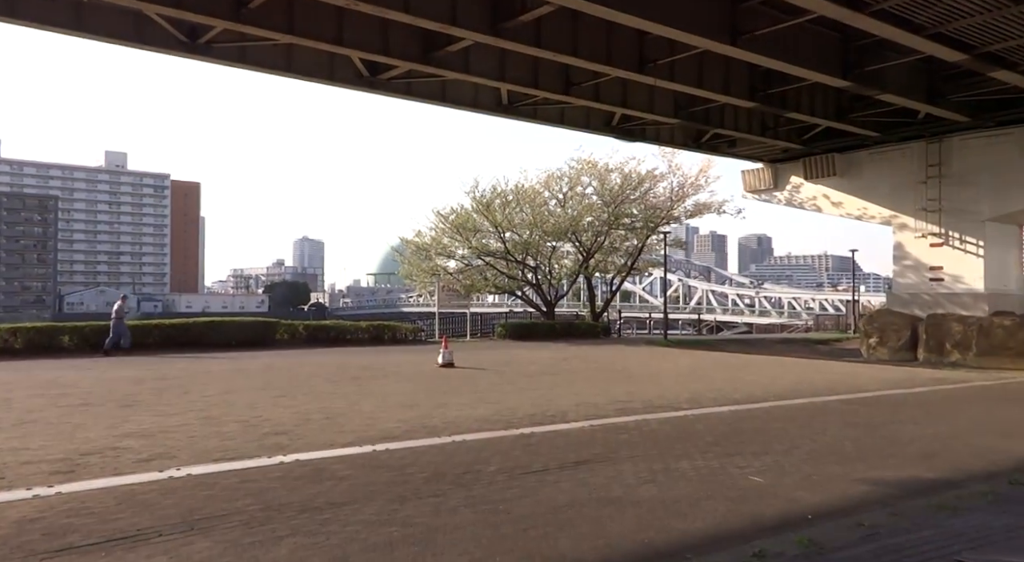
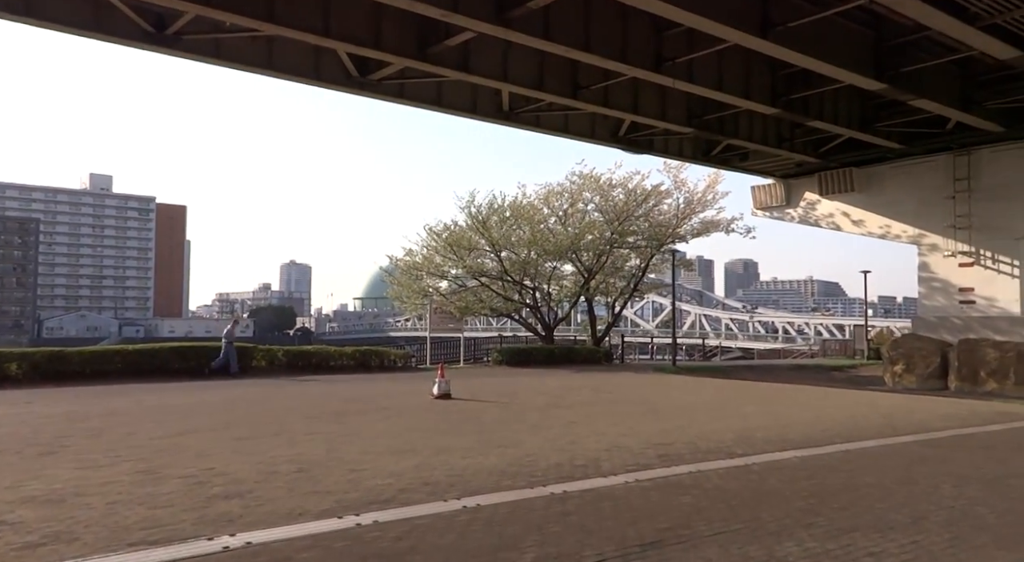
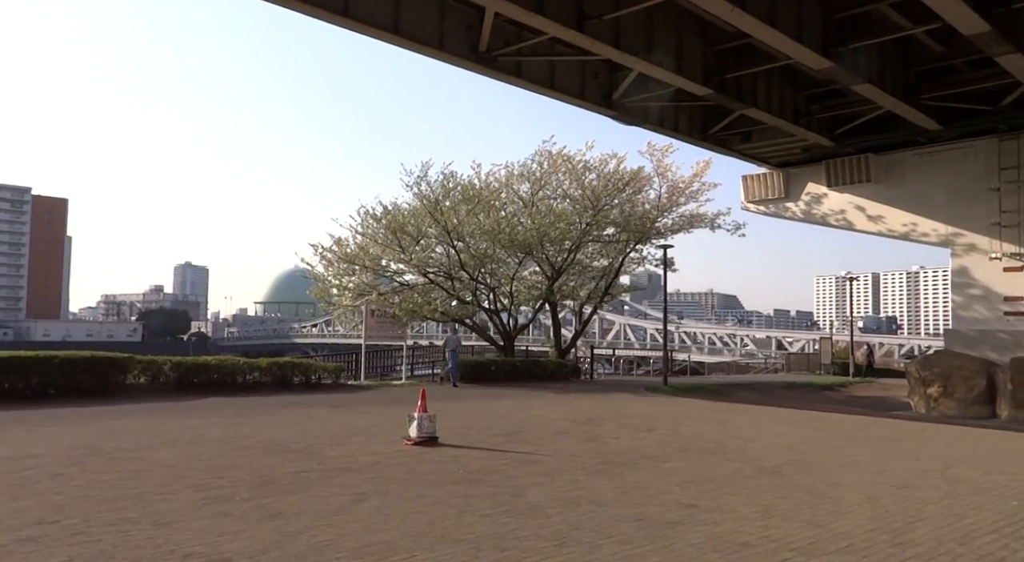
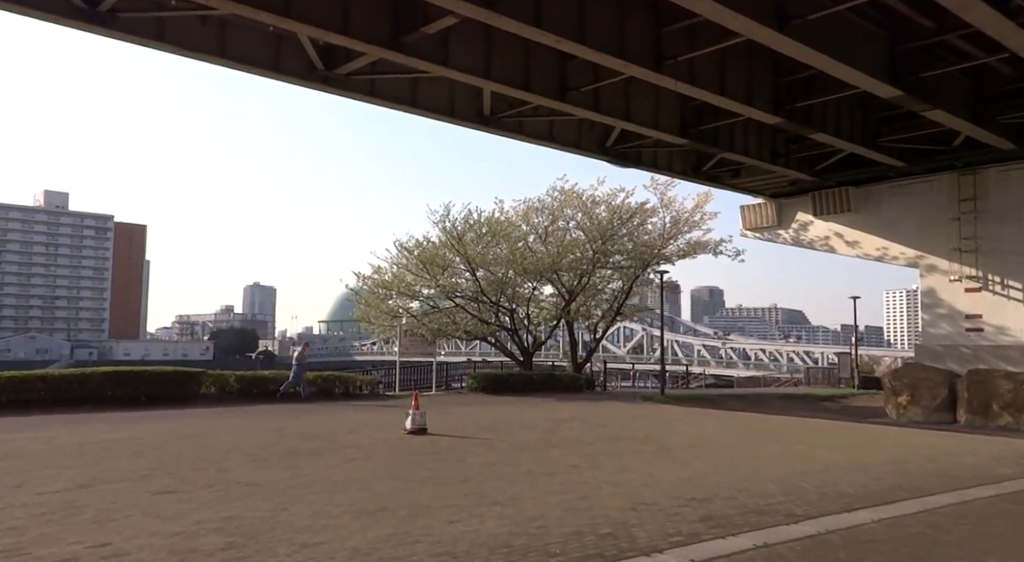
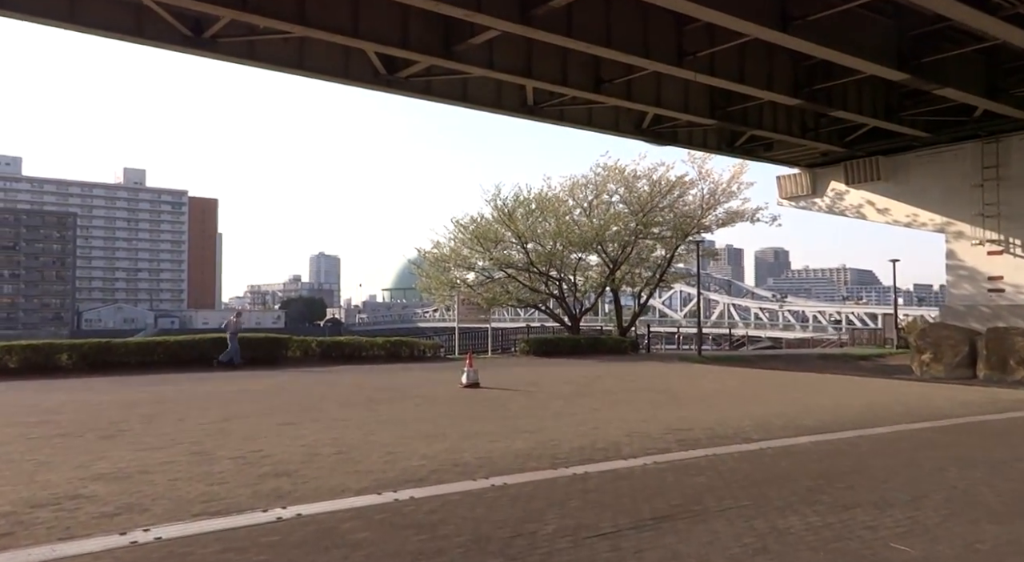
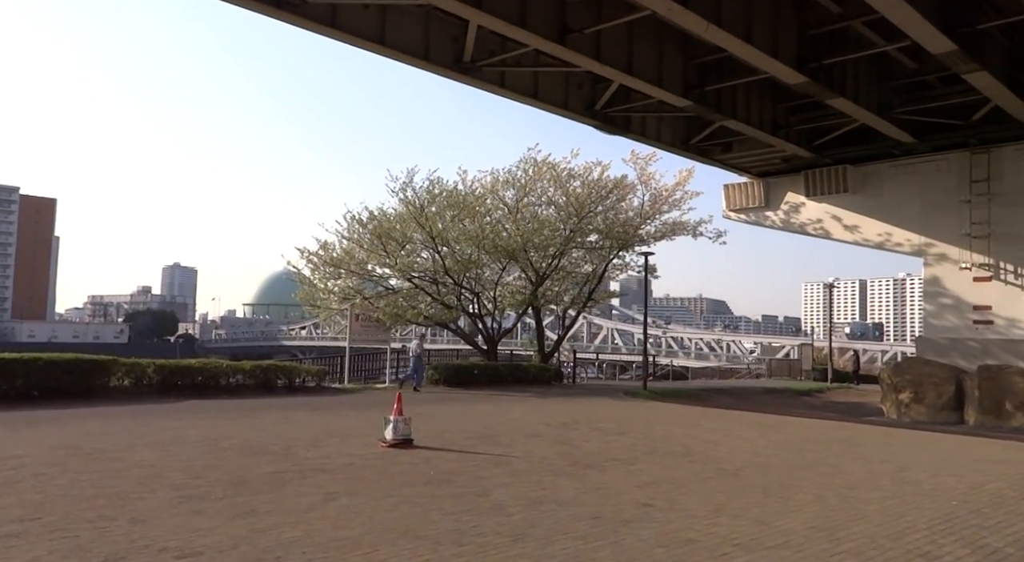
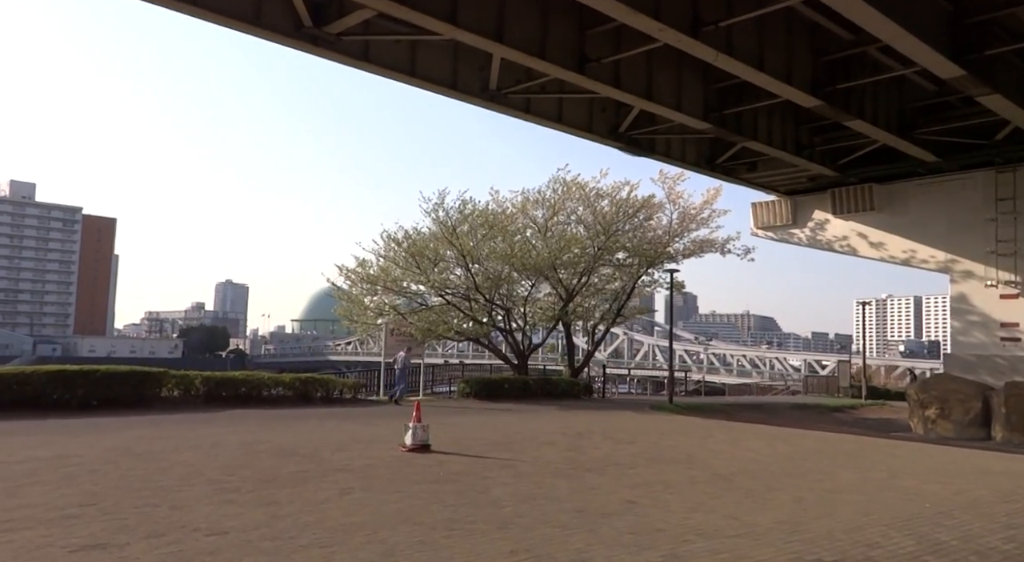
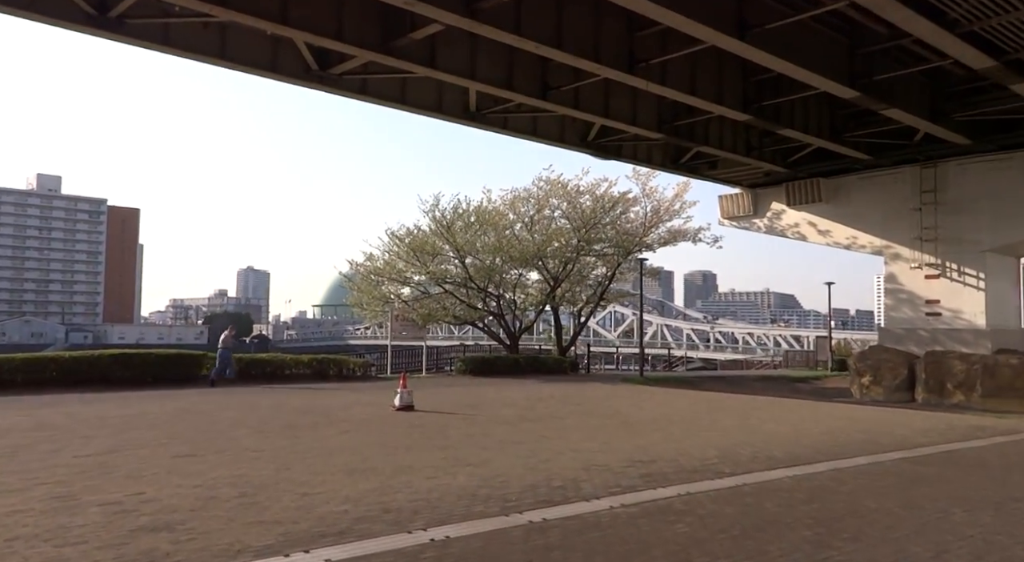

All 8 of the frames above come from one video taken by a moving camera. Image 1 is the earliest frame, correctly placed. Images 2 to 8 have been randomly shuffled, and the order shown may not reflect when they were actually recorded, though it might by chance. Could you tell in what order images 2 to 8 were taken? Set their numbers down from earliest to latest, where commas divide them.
5, 2, 8, 4, 7, 6, 3
